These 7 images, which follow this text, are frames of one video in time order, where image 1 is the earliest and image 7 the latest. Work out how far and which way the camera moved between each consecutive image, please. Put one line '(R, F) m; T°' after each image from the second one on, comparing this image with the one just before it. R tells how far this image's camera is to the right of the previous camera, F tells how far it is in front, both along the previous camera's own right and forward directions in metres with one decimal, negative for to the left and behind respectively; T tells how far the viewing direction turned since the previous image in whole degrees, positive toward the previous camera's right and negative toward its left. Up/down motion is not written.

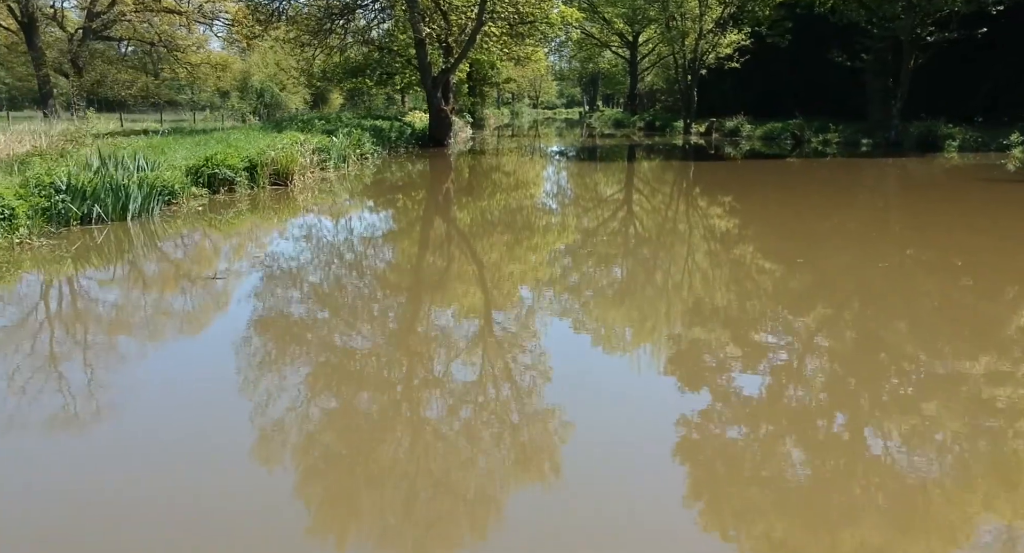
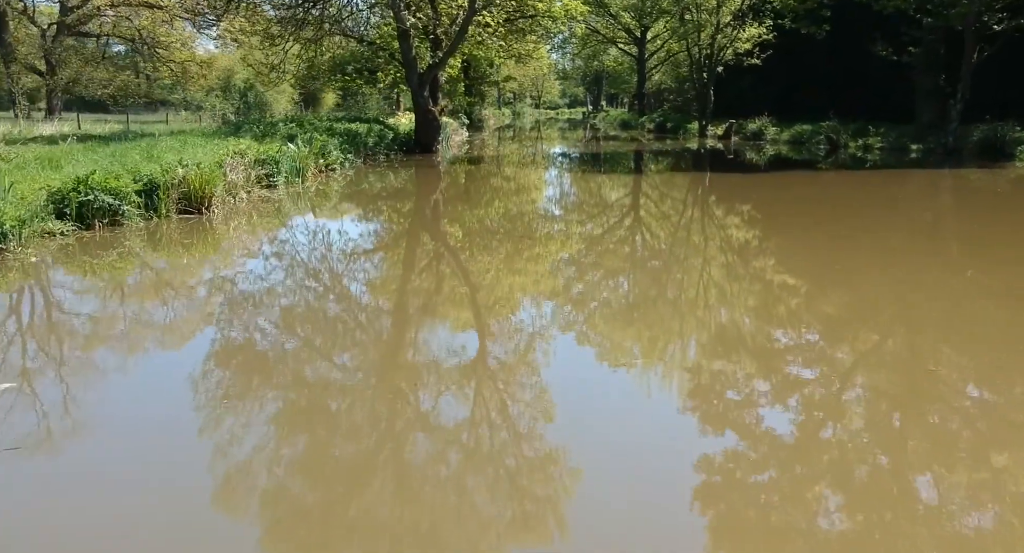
(0.0, +0.7) m; 0°
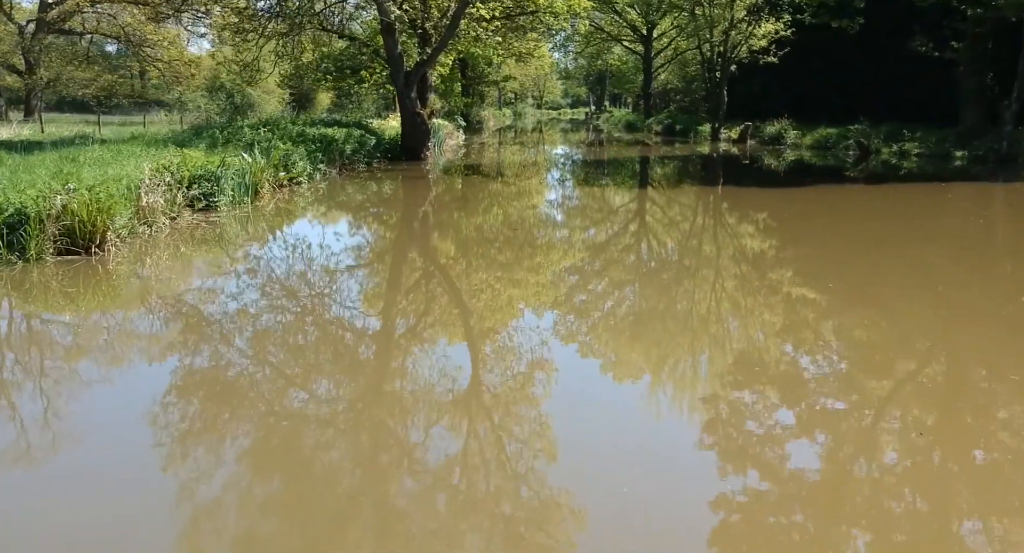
(0.0, +0.5) m; 0°
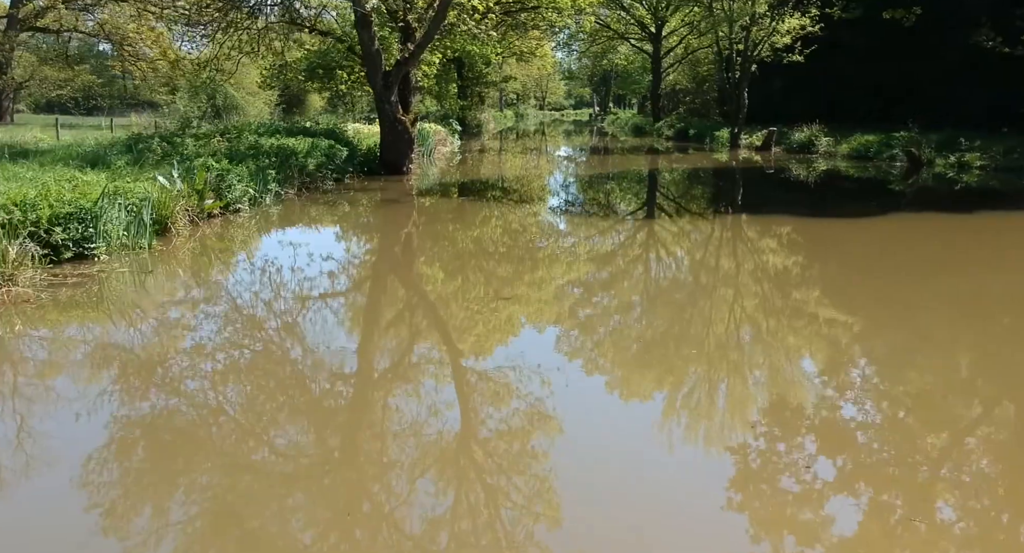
(0.0, +0.7) m; 0°
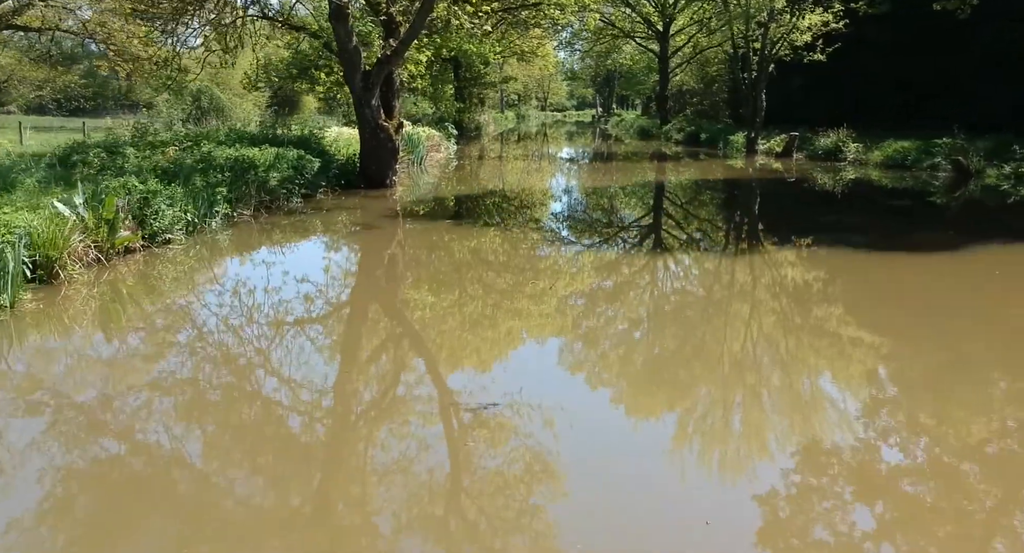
(0.0, +0.5) m; 0°
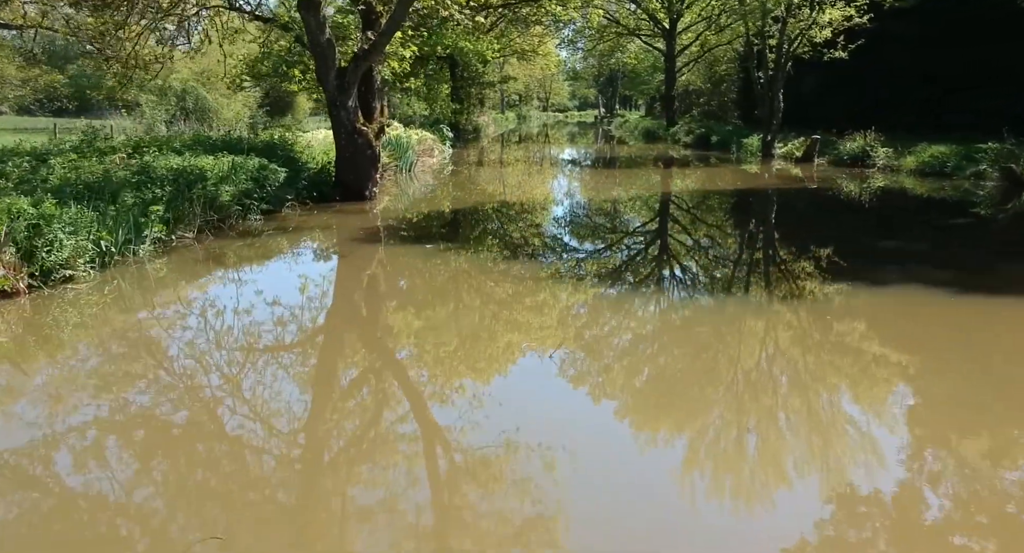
(0.0, +0.4) m; 0°
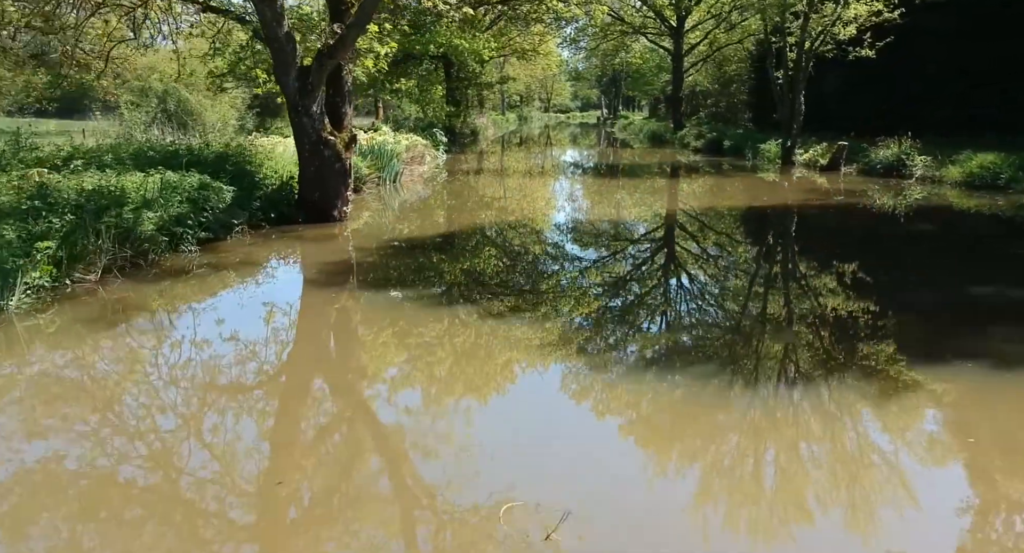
(0.0, +0.5) m; 0°
